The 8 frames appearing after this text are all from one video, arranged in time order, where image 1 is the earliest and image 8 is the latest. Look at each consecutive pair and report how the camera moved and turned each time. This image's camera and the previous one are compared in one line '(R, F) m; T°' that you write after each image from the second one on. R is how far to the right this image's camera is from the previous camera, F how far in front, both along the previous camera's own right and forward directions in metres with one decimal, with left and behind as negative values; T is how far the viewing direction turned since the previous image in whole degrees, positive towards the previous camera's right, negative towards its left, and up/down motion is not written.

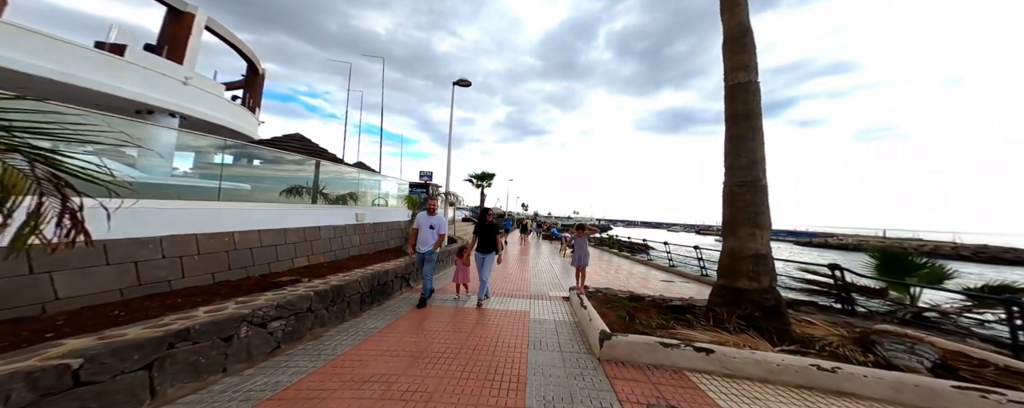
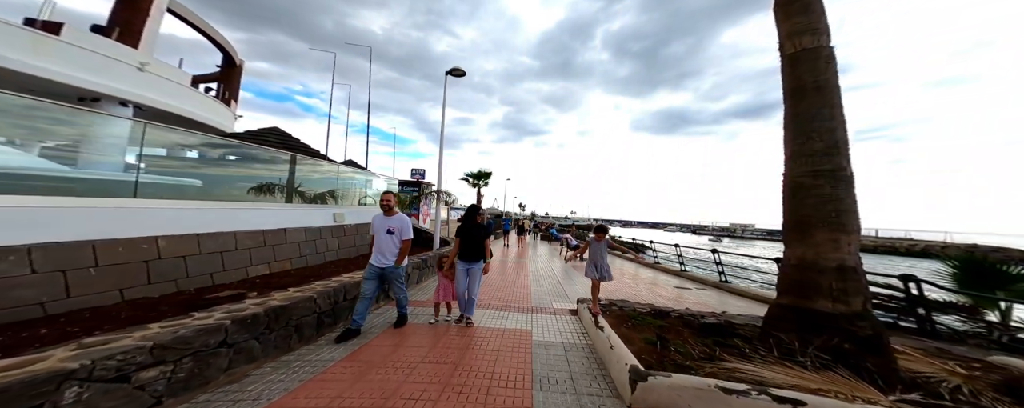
(0.0, +0.8) m; +1°
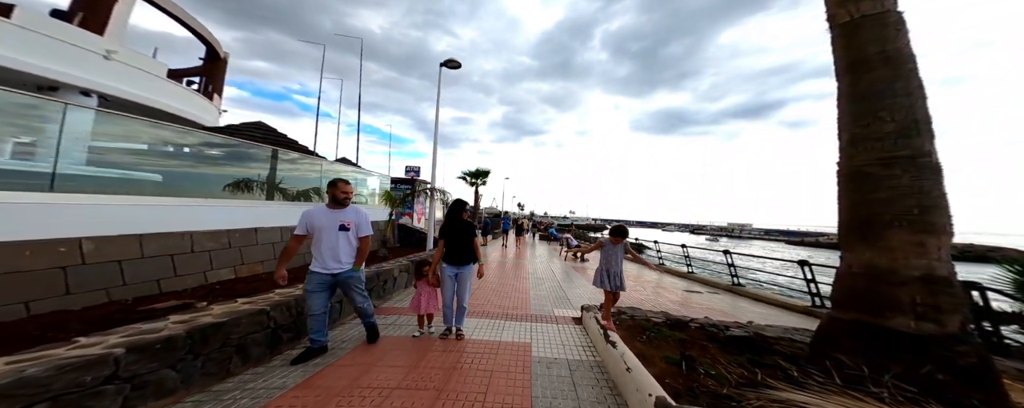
(0.0, +0.5) m; 0°
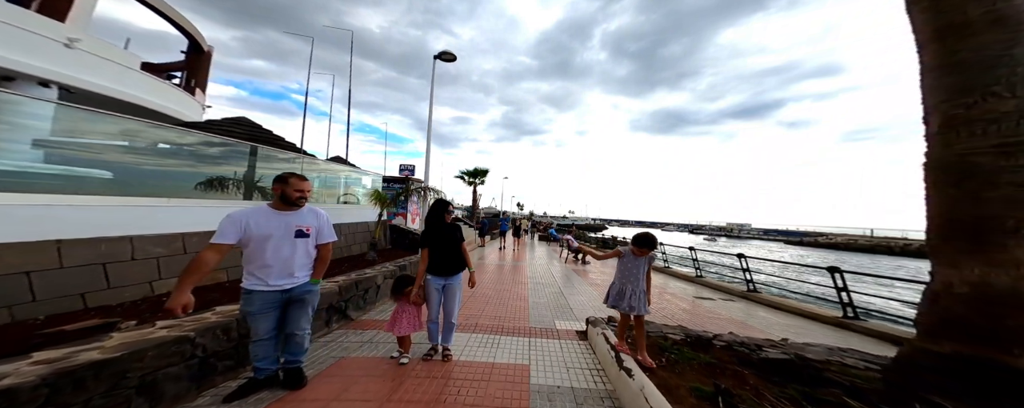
(0.0, +0.5) m; 0°
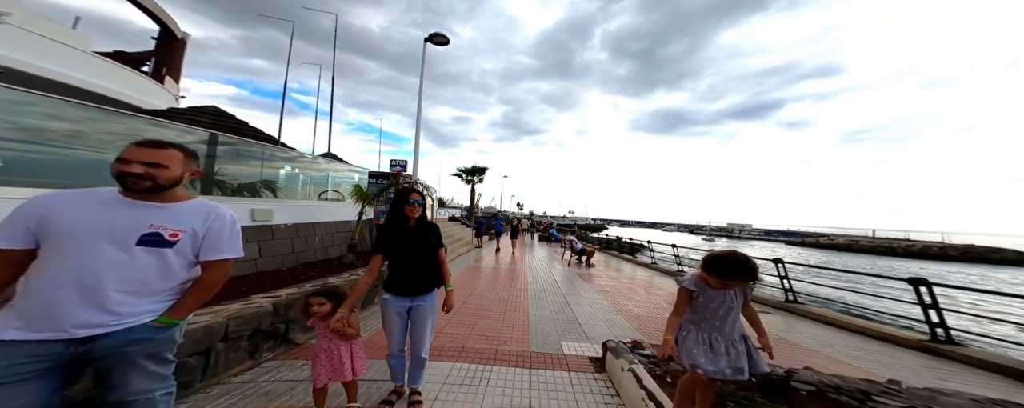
(0.0, +0.8) m; 0°
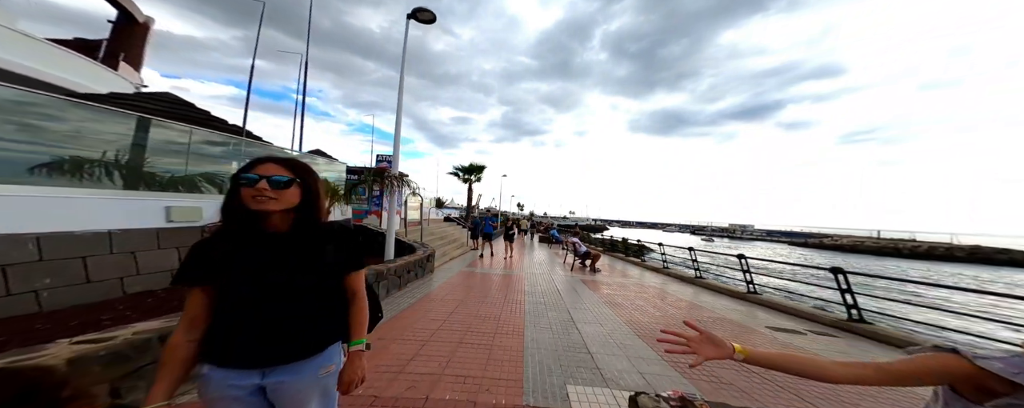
(+0.1, +1.0) m; 0°
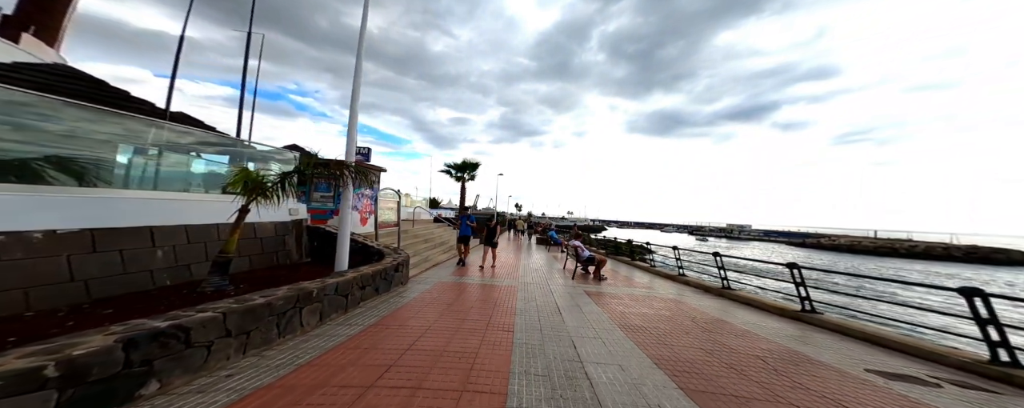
(+0.2, +1.3) m; 0°
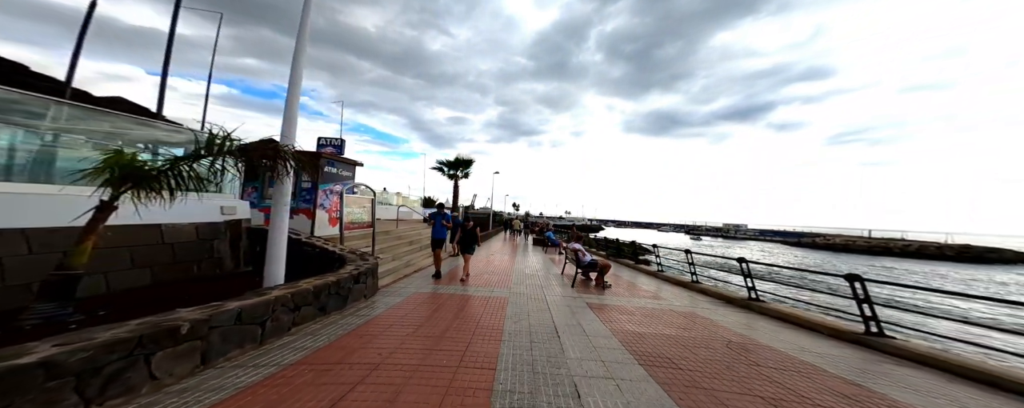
(+0.2, +1.1) m; 0°
